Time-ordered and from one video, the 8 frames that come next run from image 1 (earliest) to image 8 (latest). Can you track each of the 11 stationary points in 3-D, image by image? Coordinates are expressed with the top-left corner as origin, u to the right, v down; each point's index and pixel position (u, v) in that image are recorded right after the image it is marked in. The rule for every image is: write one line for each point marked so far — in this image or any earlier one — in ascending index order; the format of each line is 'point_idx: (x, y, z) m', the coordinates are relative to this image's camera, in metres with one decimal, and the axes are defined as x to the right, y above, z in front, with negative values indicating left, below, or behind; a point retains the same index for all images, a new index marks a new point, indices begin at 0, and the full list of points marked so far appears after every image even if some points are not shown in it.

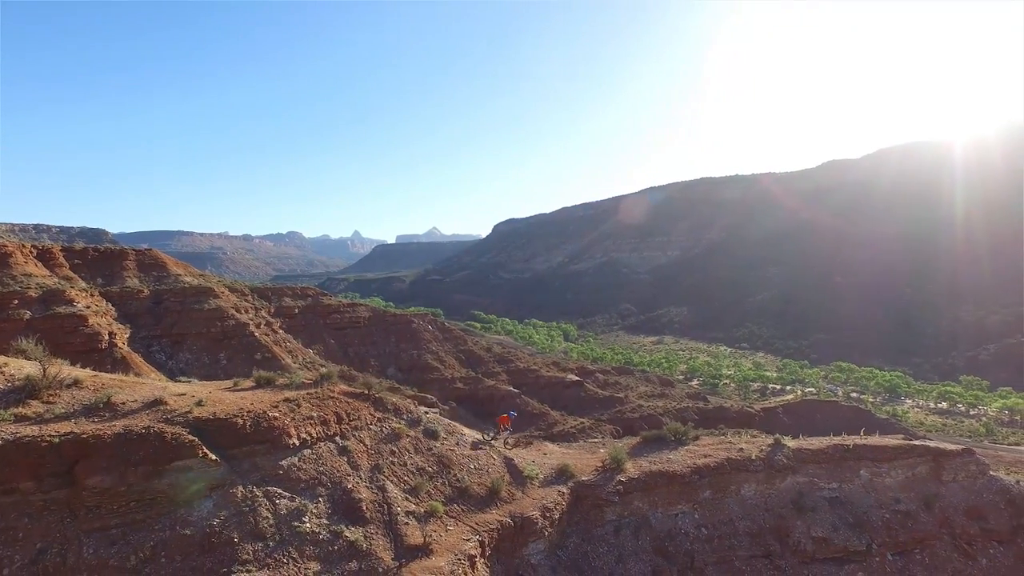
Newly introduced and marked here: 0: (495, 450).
0: (-0.5, -3.2, +10.4) m
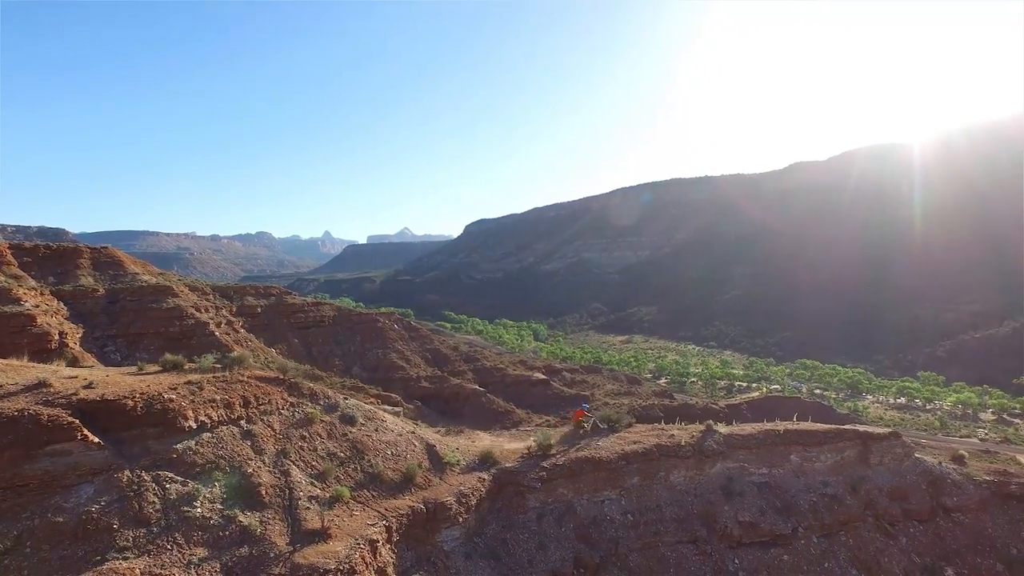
0: (-1.9, -2.9, +10.1) m
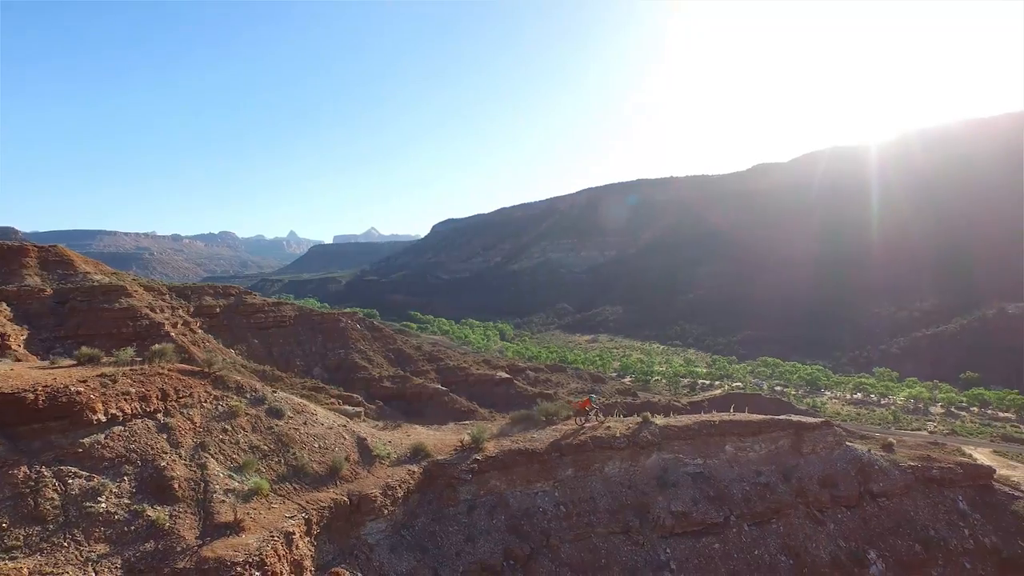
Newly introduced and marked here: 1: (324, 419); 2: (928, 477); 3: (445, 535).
0: (-3.1, -2.7, +9.8) m
1: (-3.6, -2.5, +10.0) m
2: (+6.8, -3.2, +8.5) m
3: (-1.0, -3.9, +8.2) m
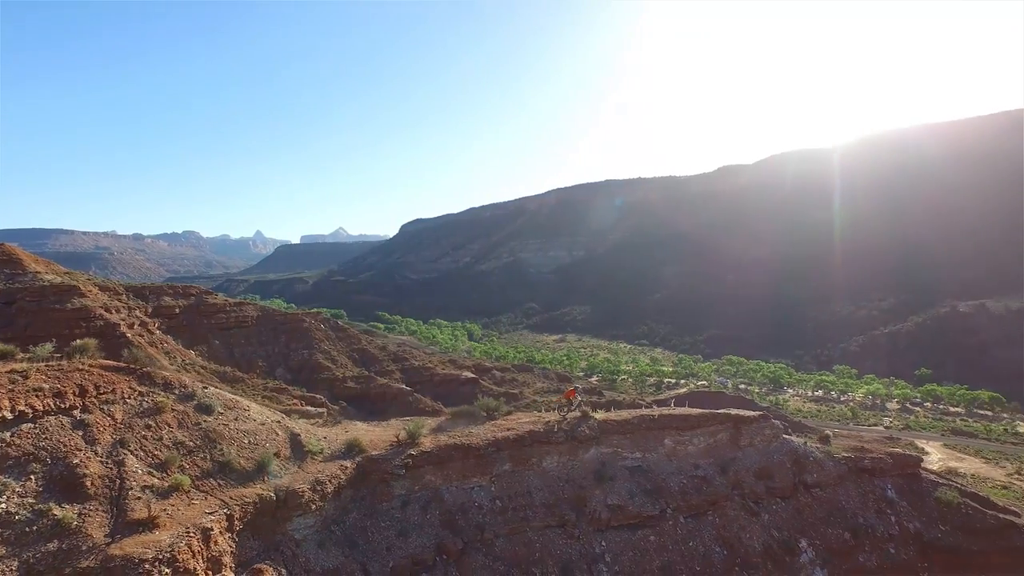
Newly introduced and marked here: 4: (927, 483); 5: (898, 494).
0: (-4.2, -2.5, +9.5) m
1: (-4.7, -2.4, +9.7) m
2: (+5.7, -3.0, +8.6) m
3: (-2.1, -3.7, +7.9) m
4: (+6.8, -3.3, +8.7) m
5: (+6.2, -3.4, +8.4) m
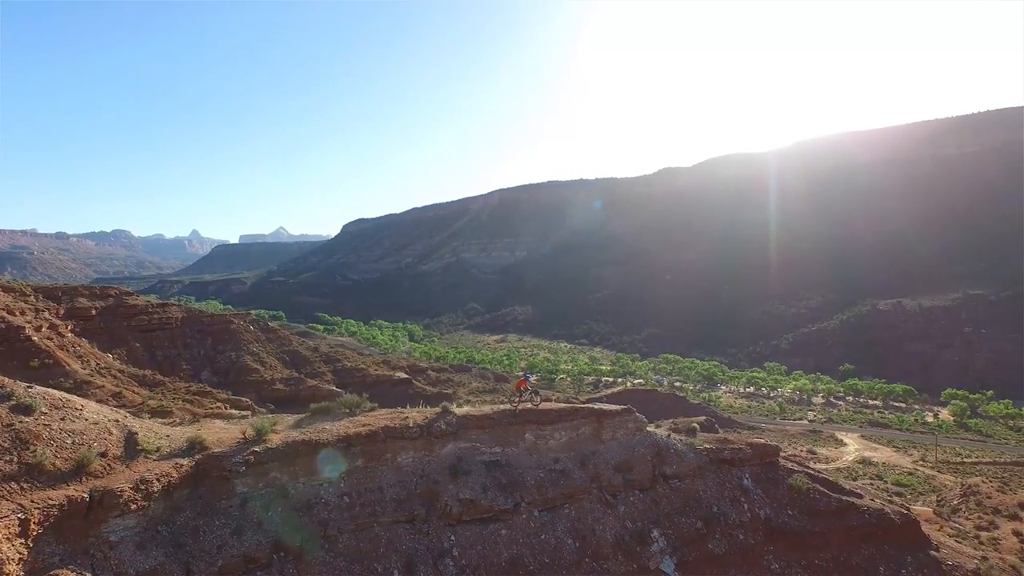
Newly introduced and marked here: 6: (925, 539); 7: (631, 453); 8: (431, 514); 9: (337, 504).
0: (-6.6, -2.3, +8.7) m
1: (-7.1, -2.2, +8.8) m
2: (+3.4, -2.8, +8.5) m
3: (-4.4, -3.5, +7.3) m
4: (+4.4, -3.0, +8.7) m
5: (+3.9, -3.1, +8.4) m
6: (+6.5, -4.0, +8.3) m
7: (+2.0, -2.7, +8.5) m
8: (-1.2, -3.4, +7.8) m
9: (-2.6, -3.3, +7.7) m
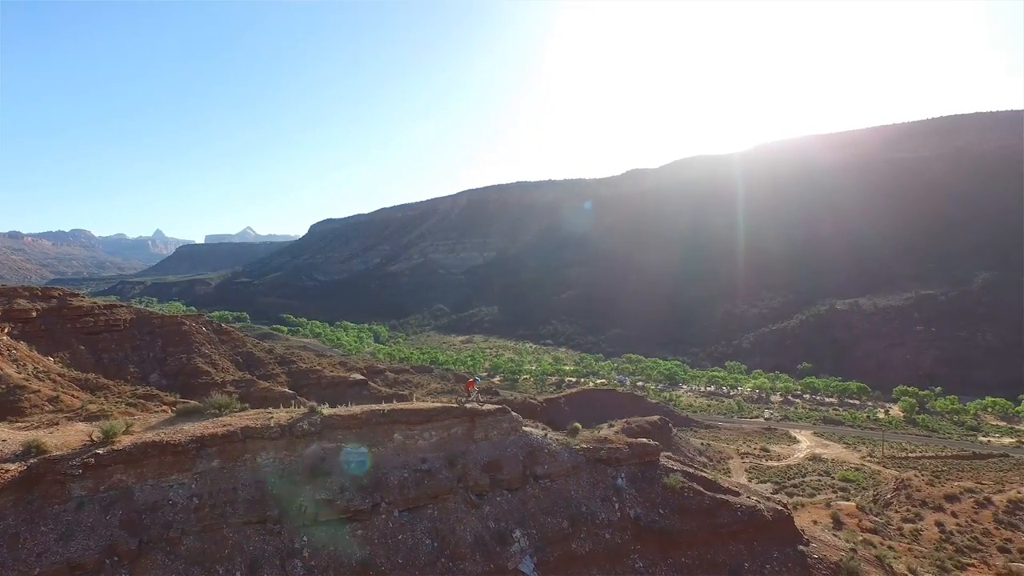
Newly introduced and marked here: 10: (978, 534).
0: (-8.7, -2.3, +8.3) m
1: (-9.1, -2.1, +8.4) m
2: (+1.3, -2.7, +8.4) m
3: (-6.3, -3.5, +6.9) m
4: (+2.4, -3.0, +8.7) m
5: (+1.8, -3.1, +8.3) m
6: (+4.5, -3.9, +8.3) m
7: (0.0, -2.6, +8.4) m
8: (-3.2, -3.3, +7.5) m
9: (-4.6, -3.2, +7.4) m
10: (+14.9, -7.8, +16.6) m
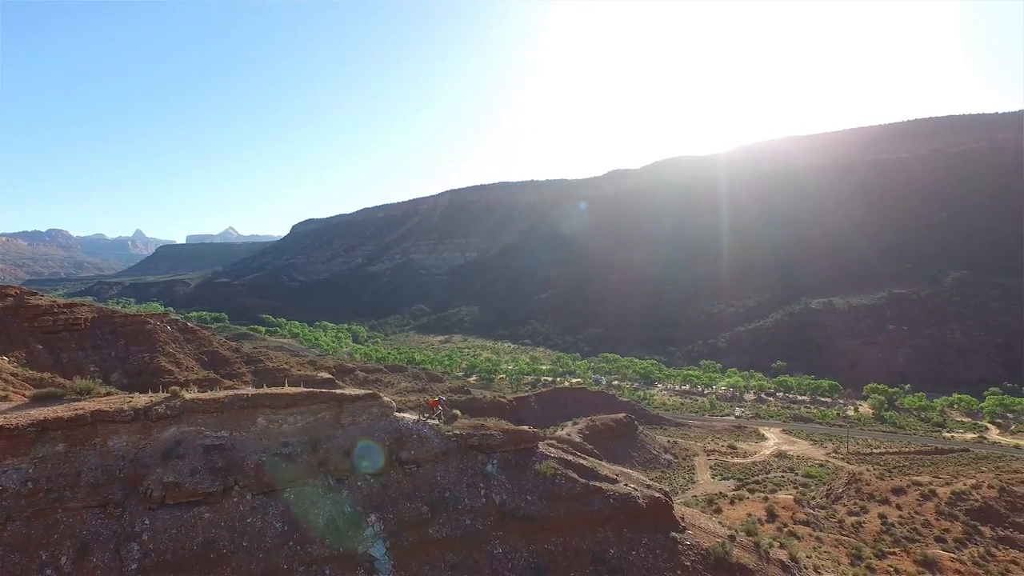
0: (-10.7, -2.1, +8.2) m
1: (-11.2, -1.9, +8.3) m
2: (-0.7, -2.5, +8.3) m
3: (-8.4, -3.2, +6.8) m
4: (+0.4, -2.7, +8.6) m
5: (-0.2, -2.8, +8.2) m
6: (+2.5, -3.7, +8.2) m
7: (-2.1, -2.4, +8.3) m
8: (-5.2, -3.1, +7.4) m
9: (-6.6, -3.0, +7.3) m
10: (+12.8, -7.5, +16.5) m
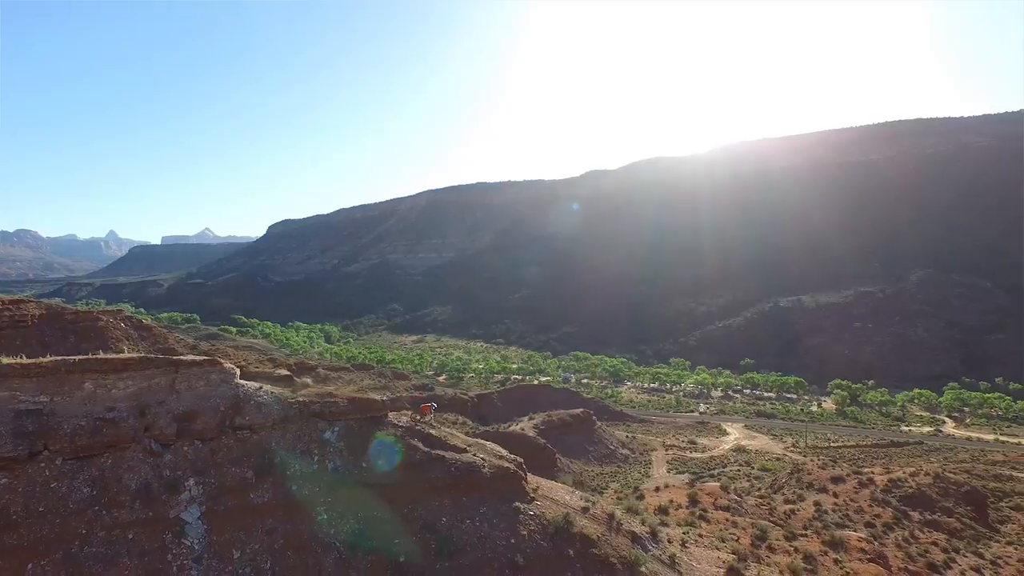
0: (-13.1, -1.5, +7.9) m
1: (-13.6, -1.4, +8.0) m
2: (-3.1, -1.9, +8.1) m
3: (-10.7, -2.6, +6.5) m
4: (-2.0, -2.2, +8.3) m
5: (-2.6, -2.2, +8.0) m
6: (+0.1, -3.1, +7.9) m
7: (-4.5, -1.8, +8.0) m
8: (-7.6, -2.5, +7.1) m
9: (-9.0, -2.4, +7.0) m
10: (+10.4, -7.0, +16.2) m
